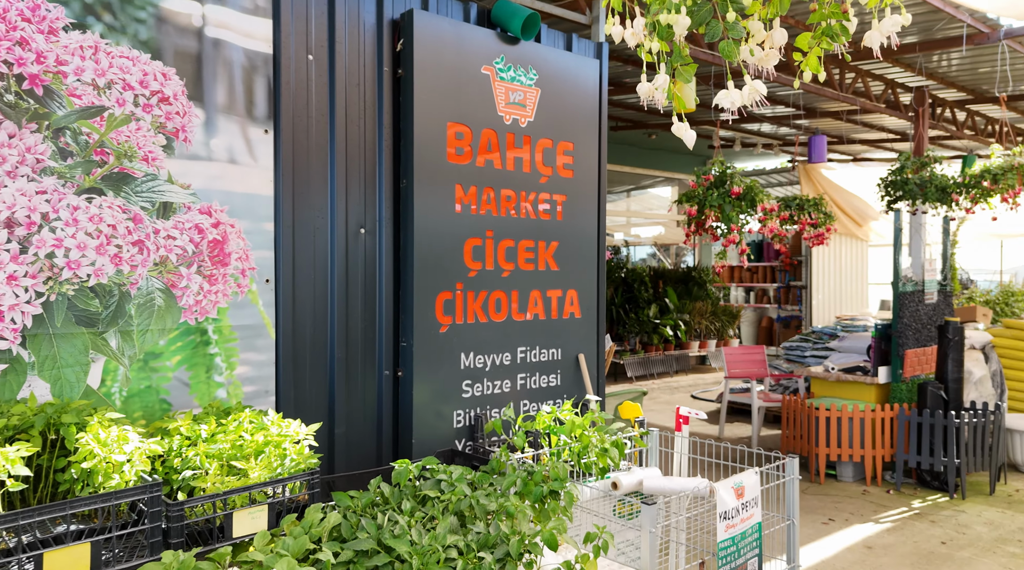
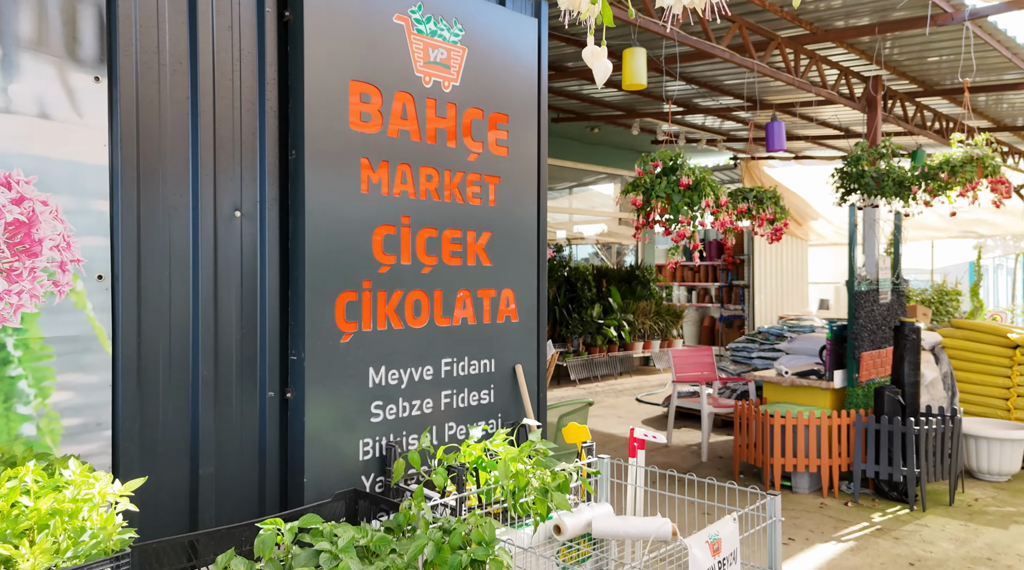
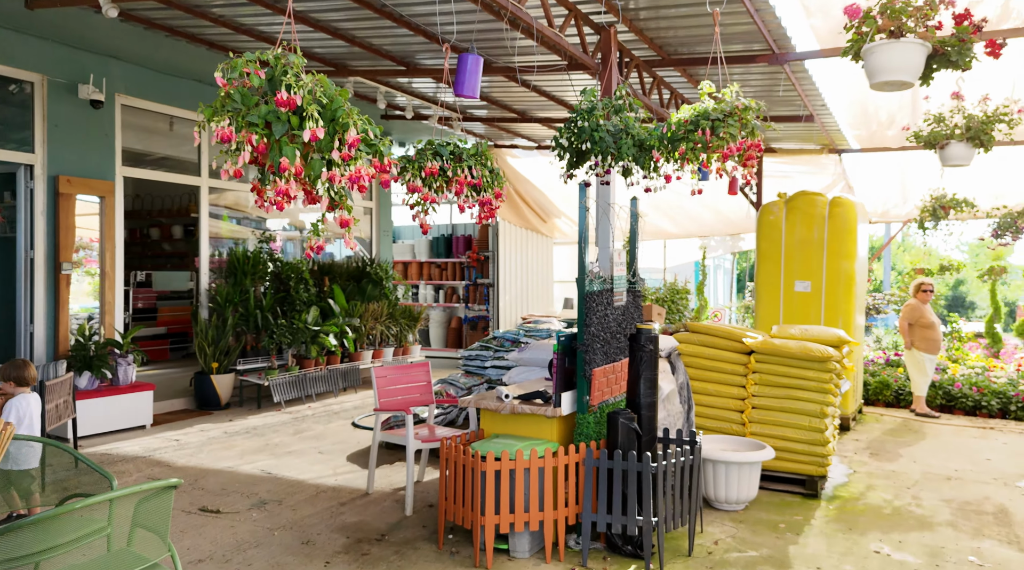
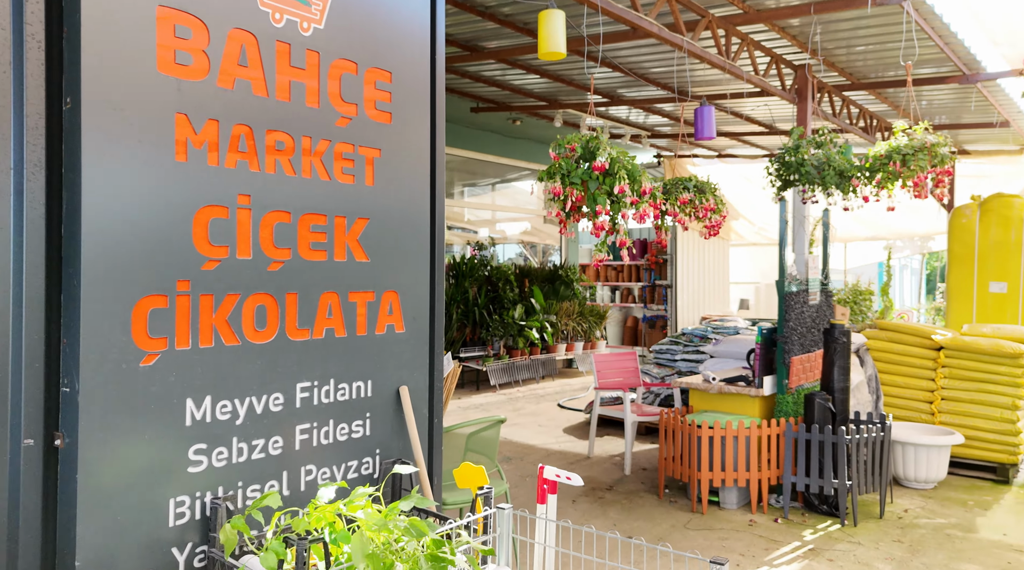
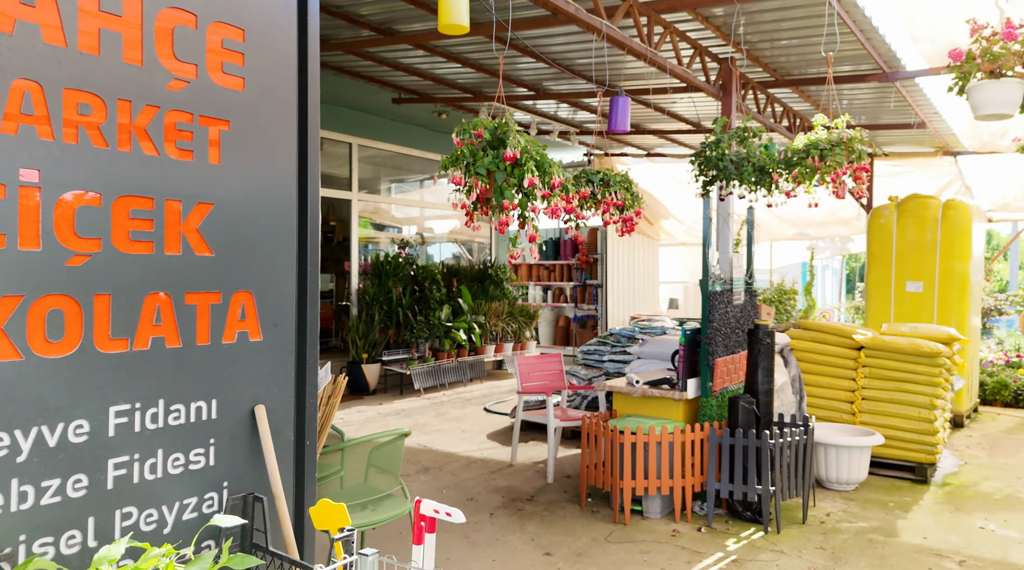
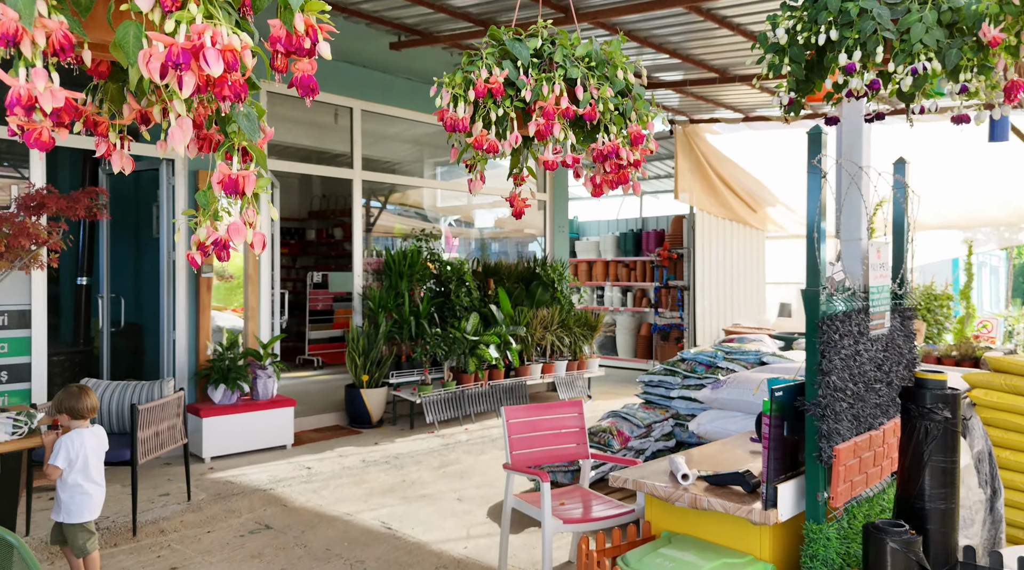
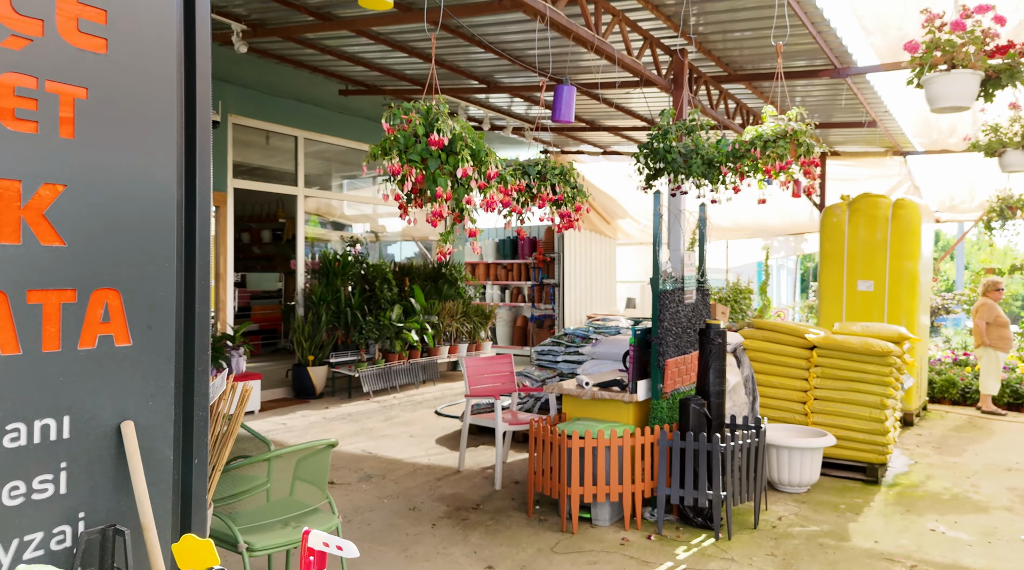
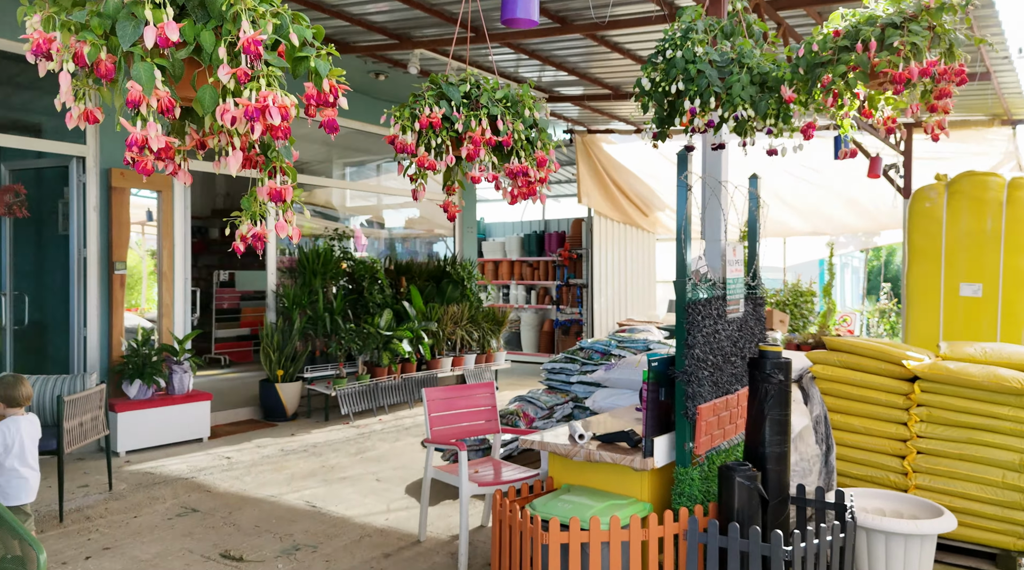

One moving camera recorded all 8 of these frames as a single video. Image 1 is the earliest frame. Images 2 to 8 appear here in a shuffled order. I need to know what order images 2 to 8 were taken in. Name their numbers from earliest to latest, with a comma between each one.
2, 4, 5, 7, 3, 8, 6
